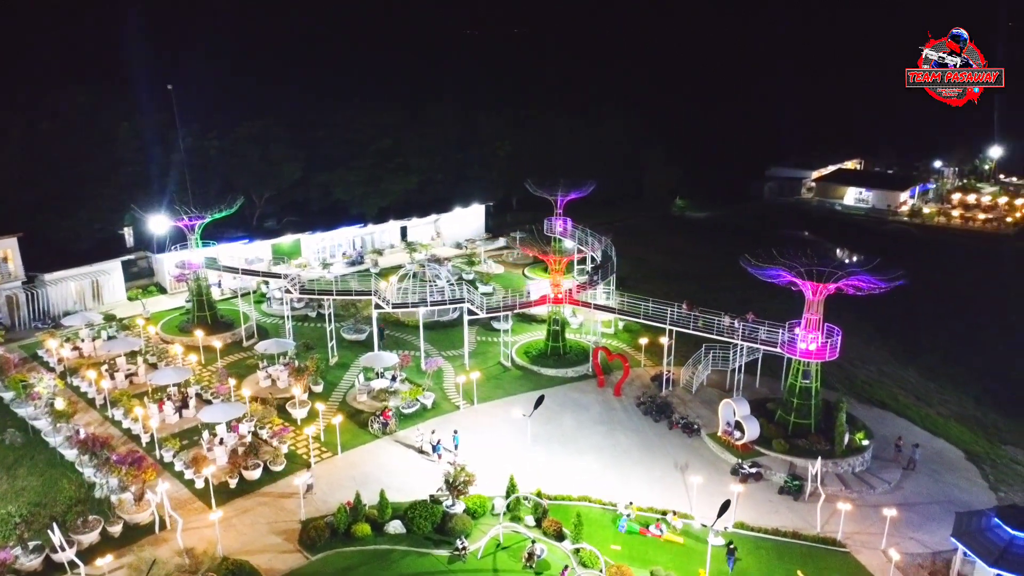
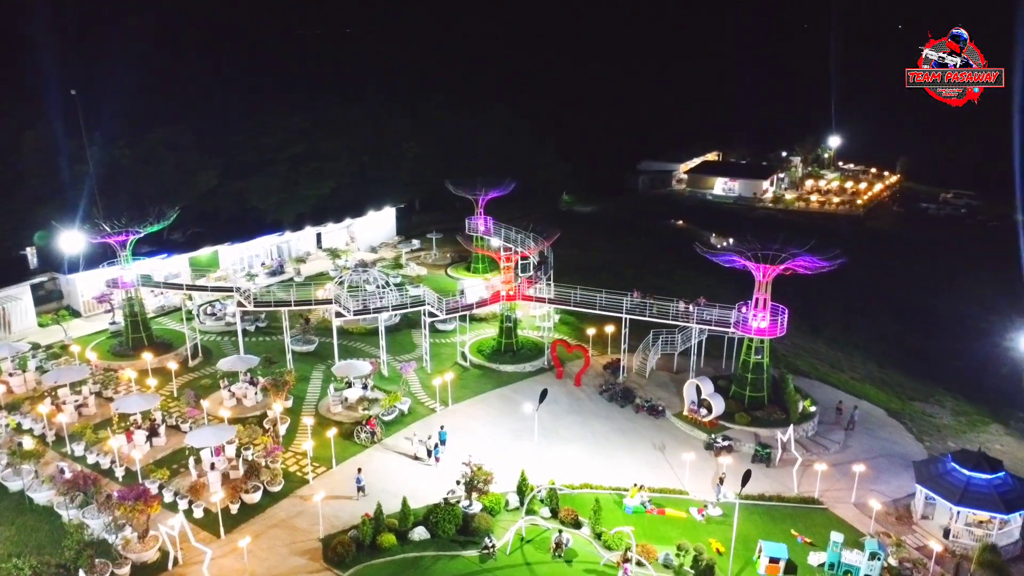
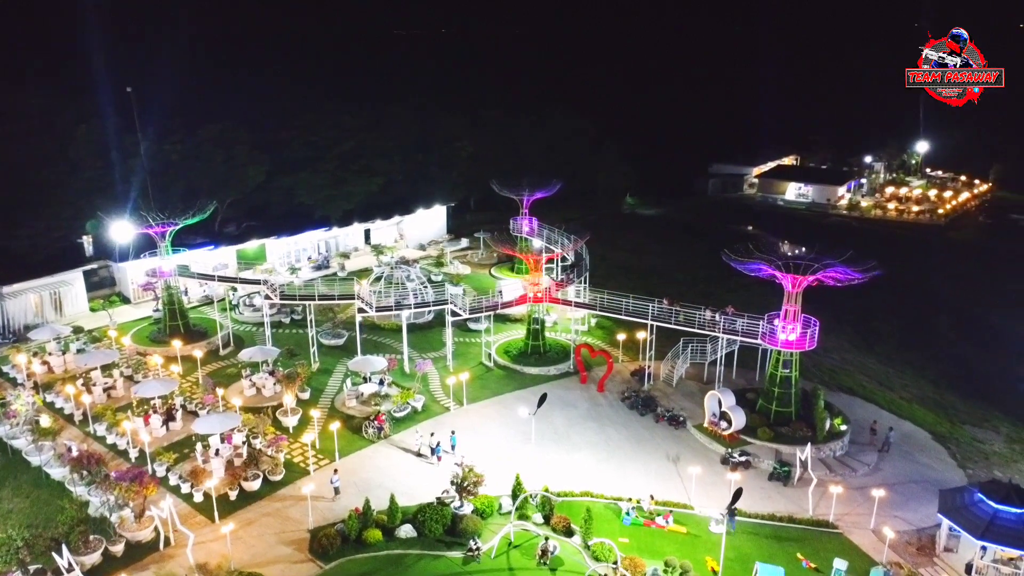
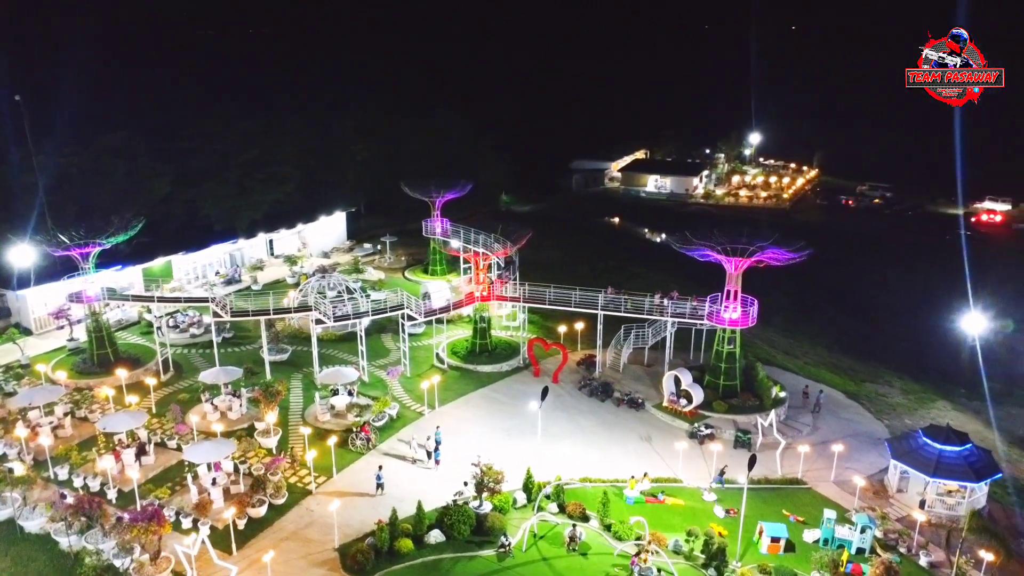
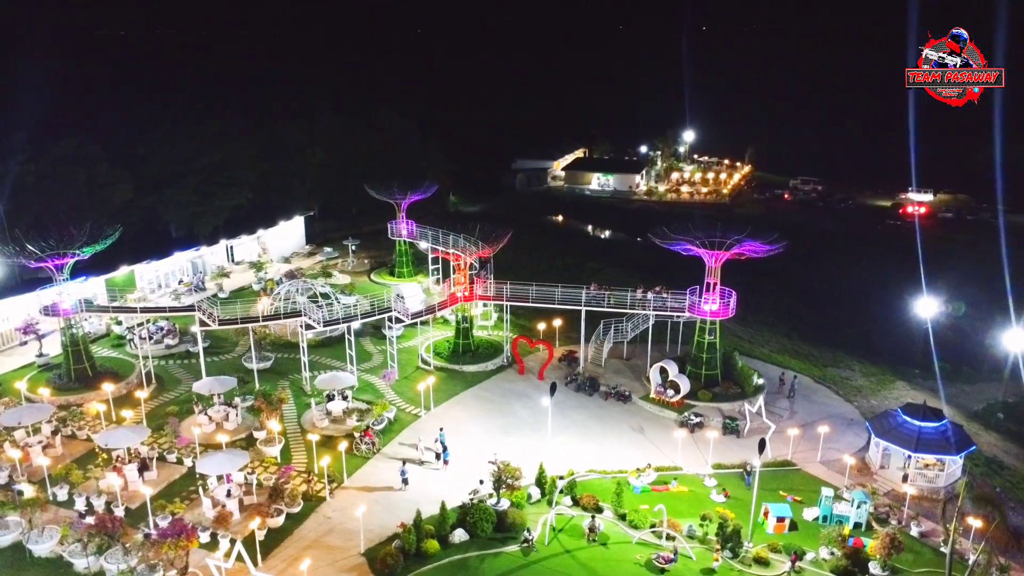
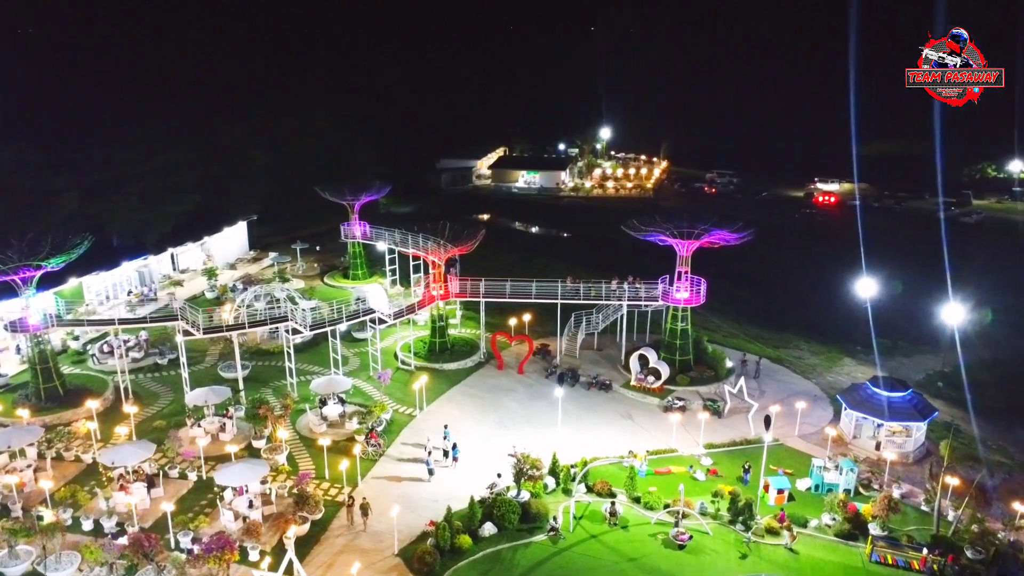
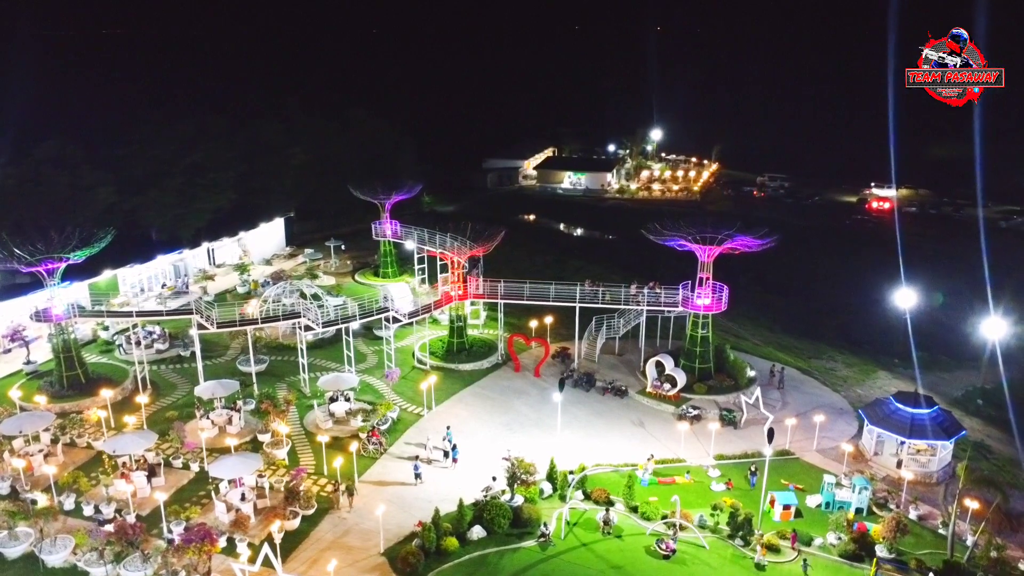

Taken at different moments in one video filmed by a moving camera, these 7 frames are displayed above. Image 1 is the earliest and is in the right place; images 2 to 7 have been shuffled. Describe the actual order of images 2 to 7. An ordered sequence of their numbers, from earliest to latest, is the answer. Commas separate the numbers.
3, 2, 4, 5, 7, 6
